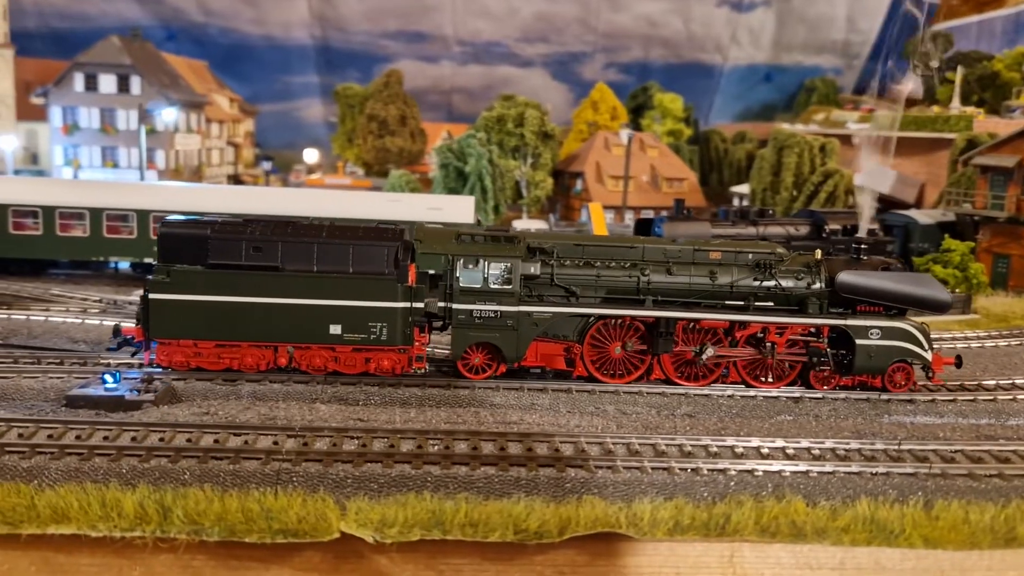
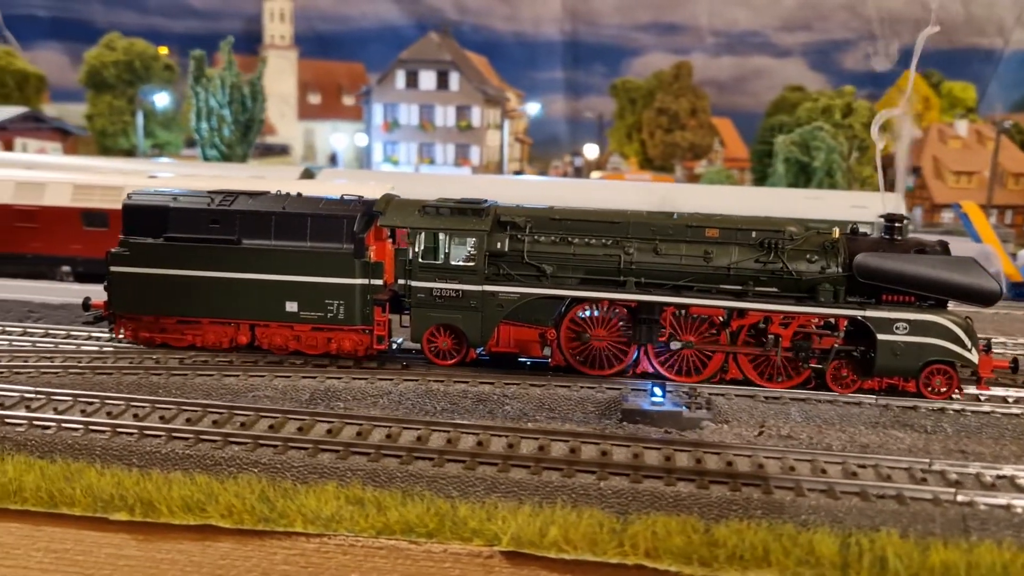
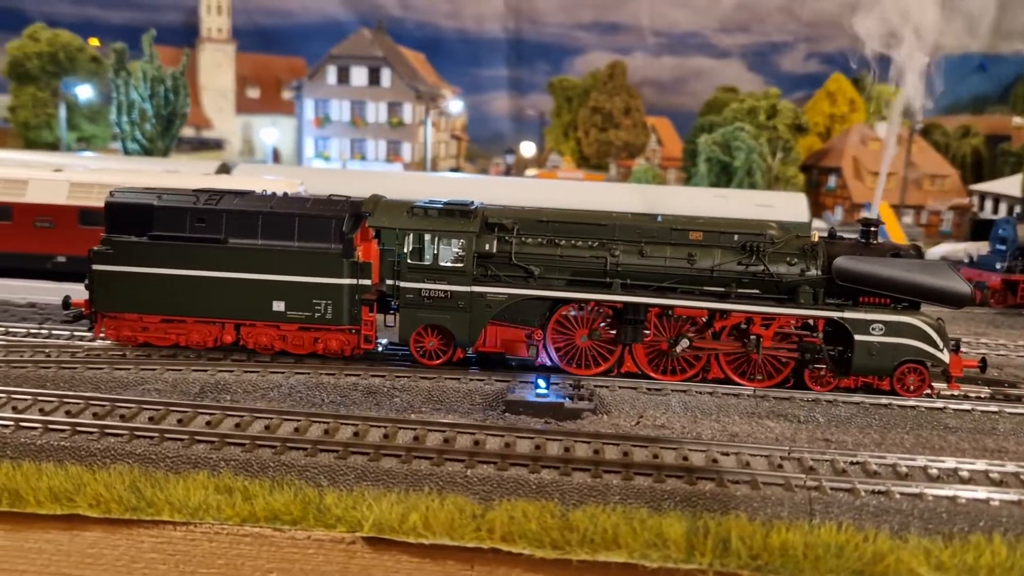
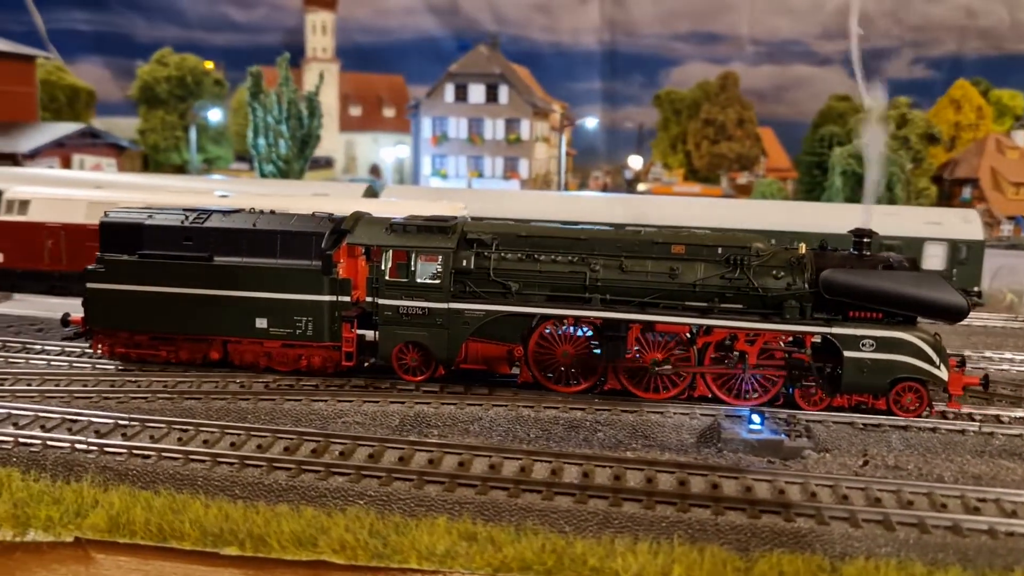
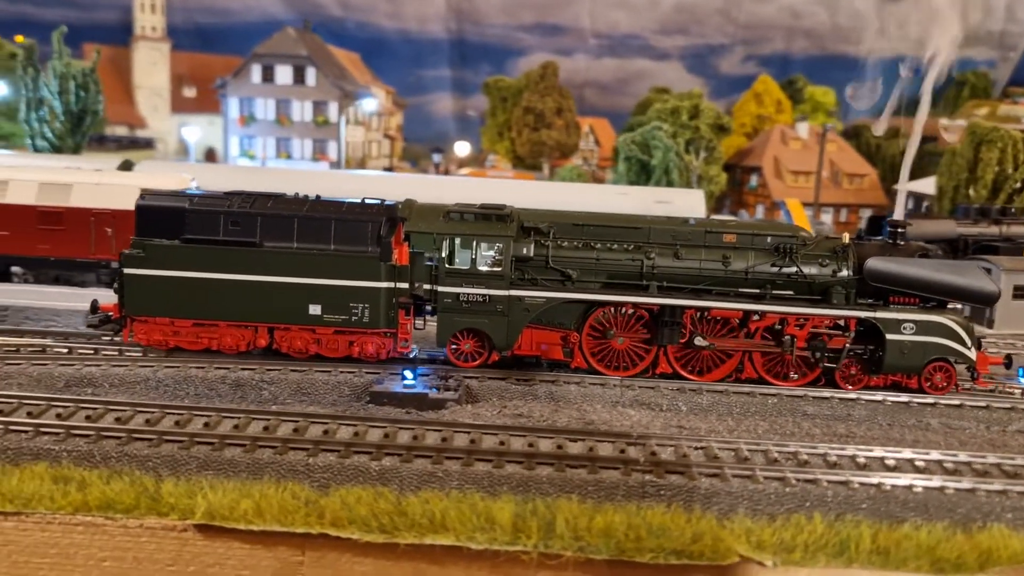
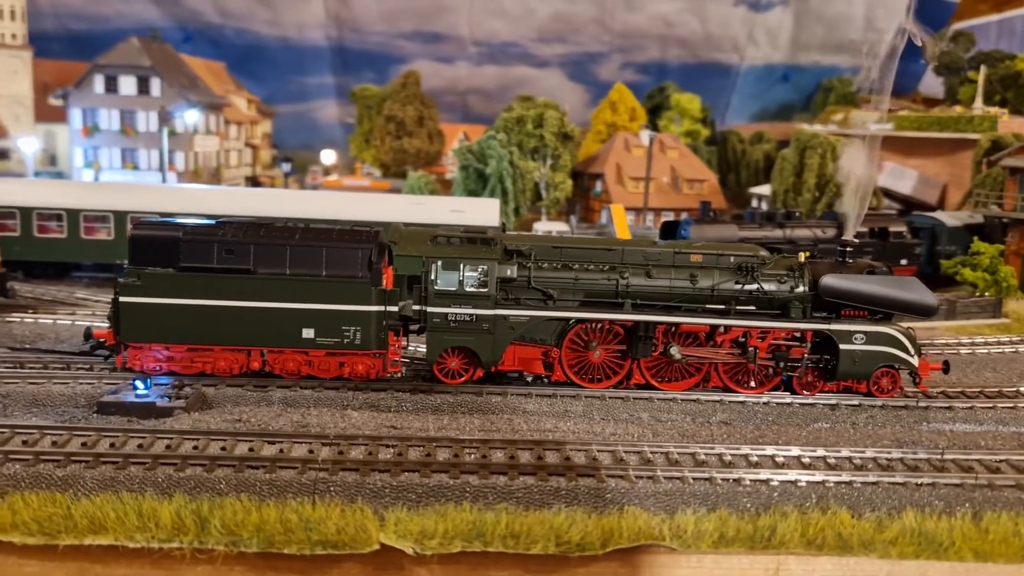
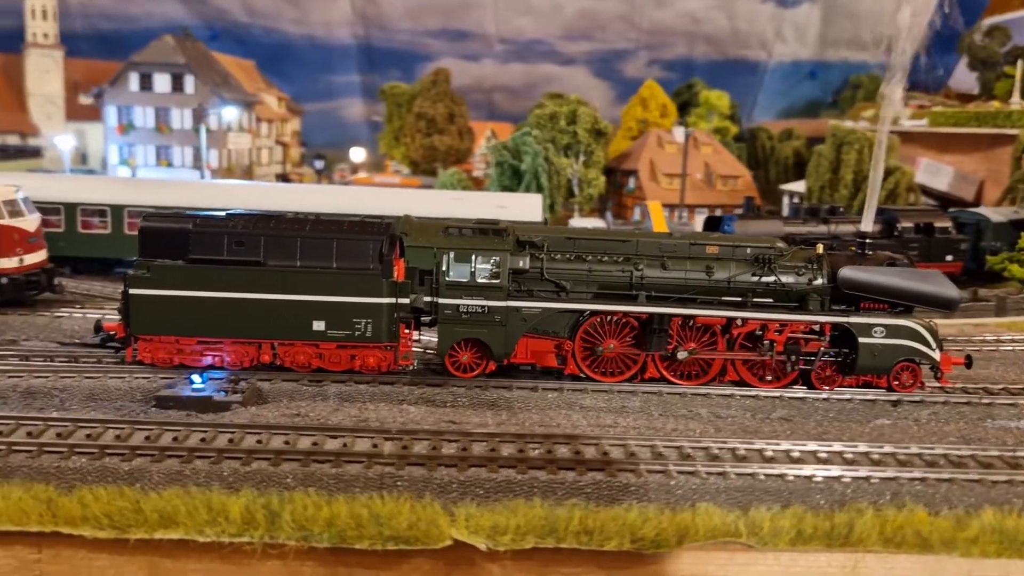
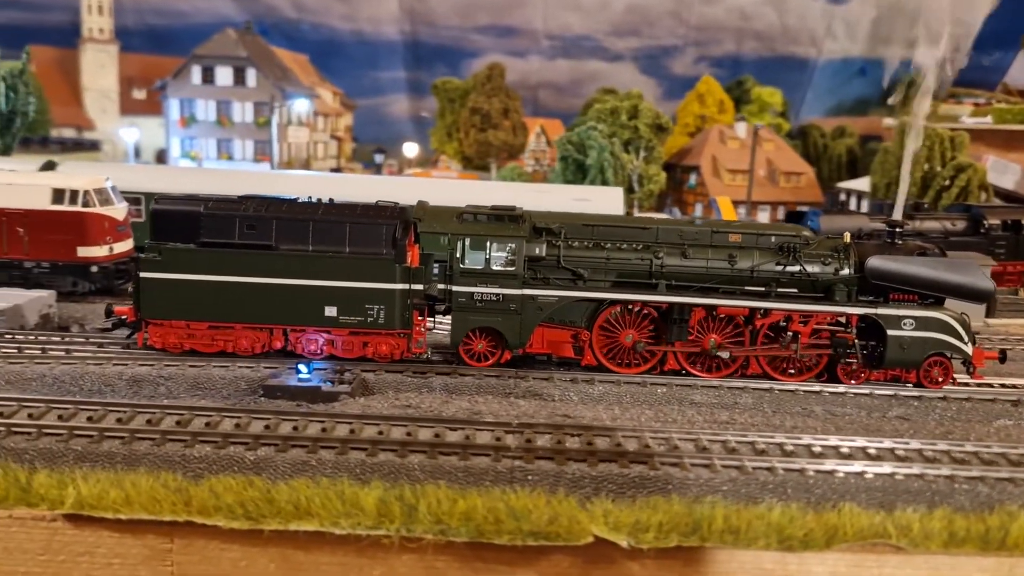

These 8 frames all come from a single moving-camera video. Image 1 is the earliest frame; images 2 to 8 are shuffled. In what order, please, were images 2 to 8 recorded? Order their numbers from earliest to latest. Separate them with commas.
6, 7, 8, 5, 3, 2, 4
